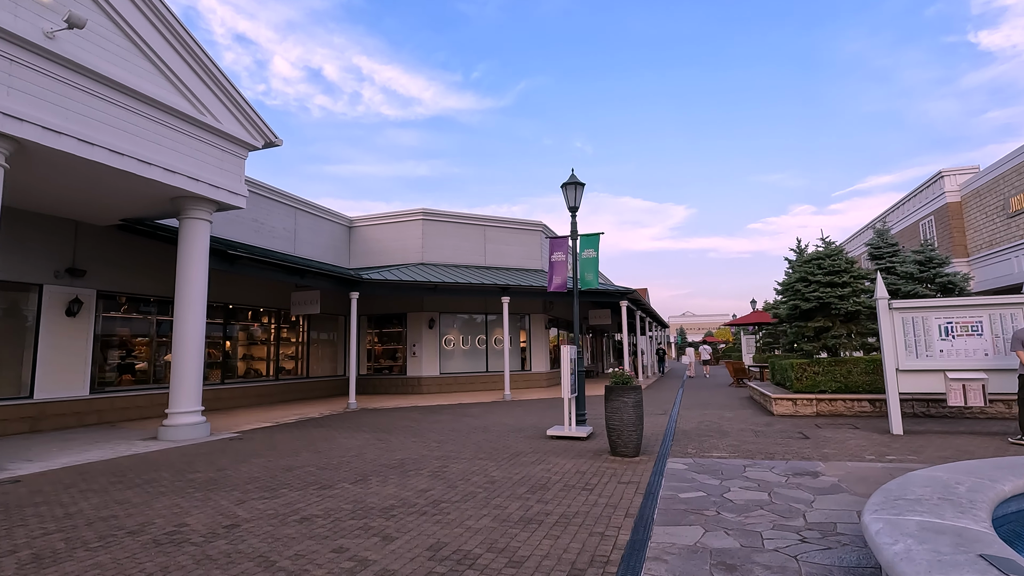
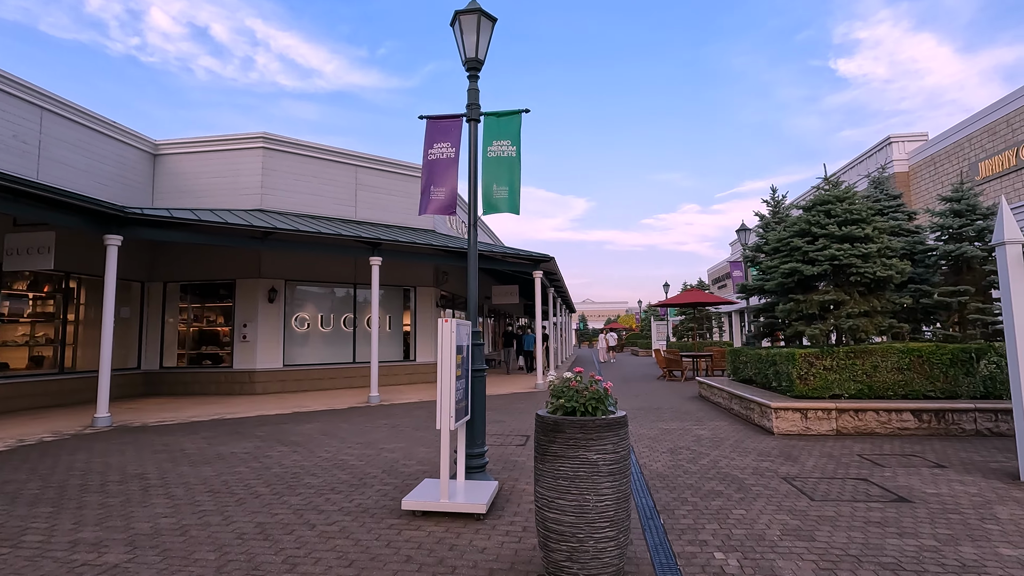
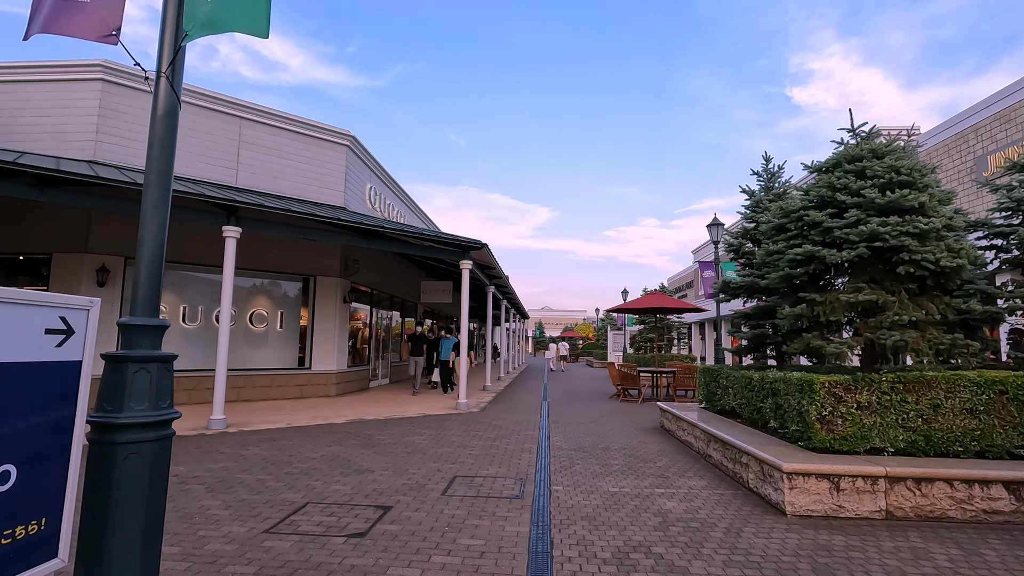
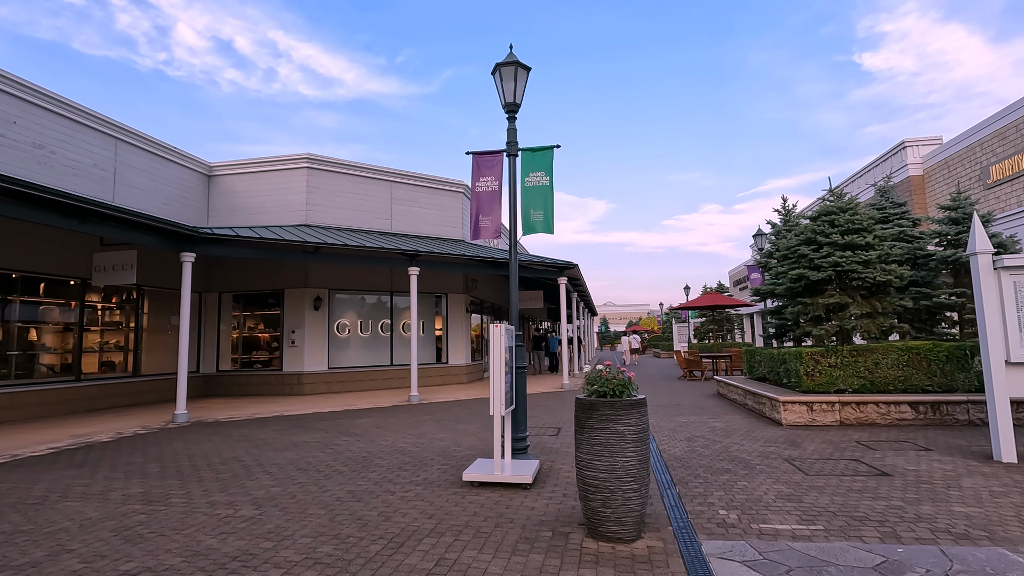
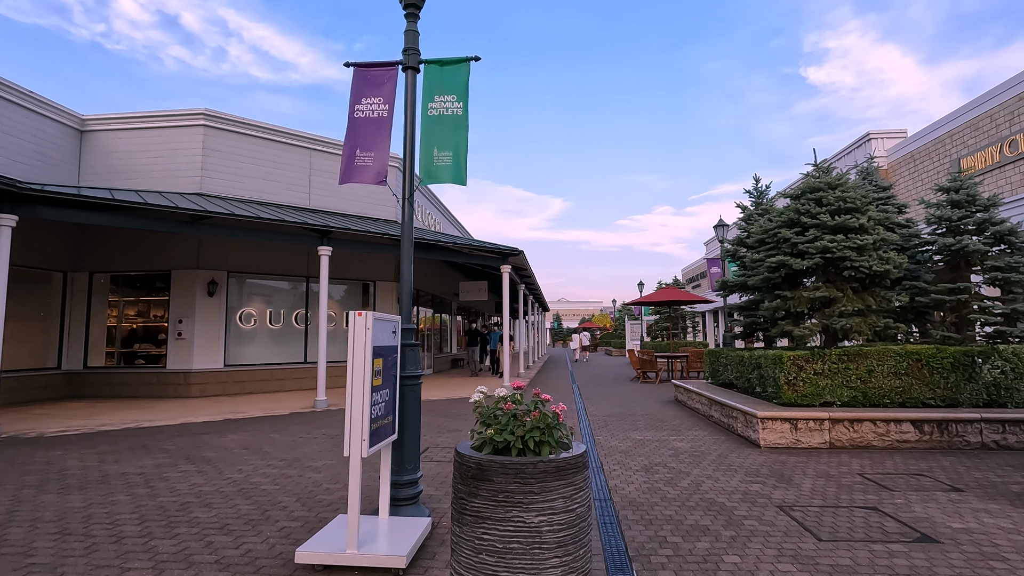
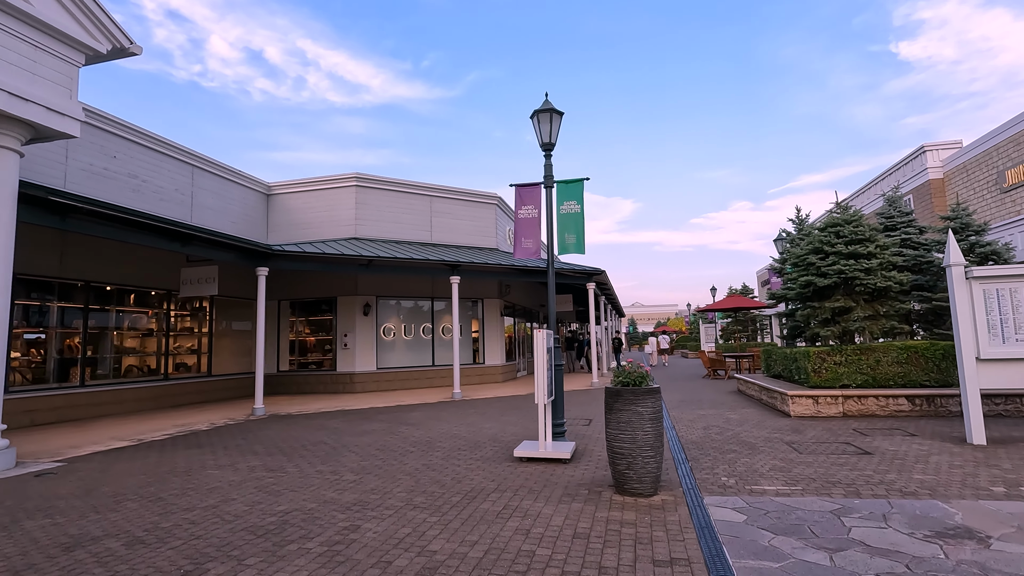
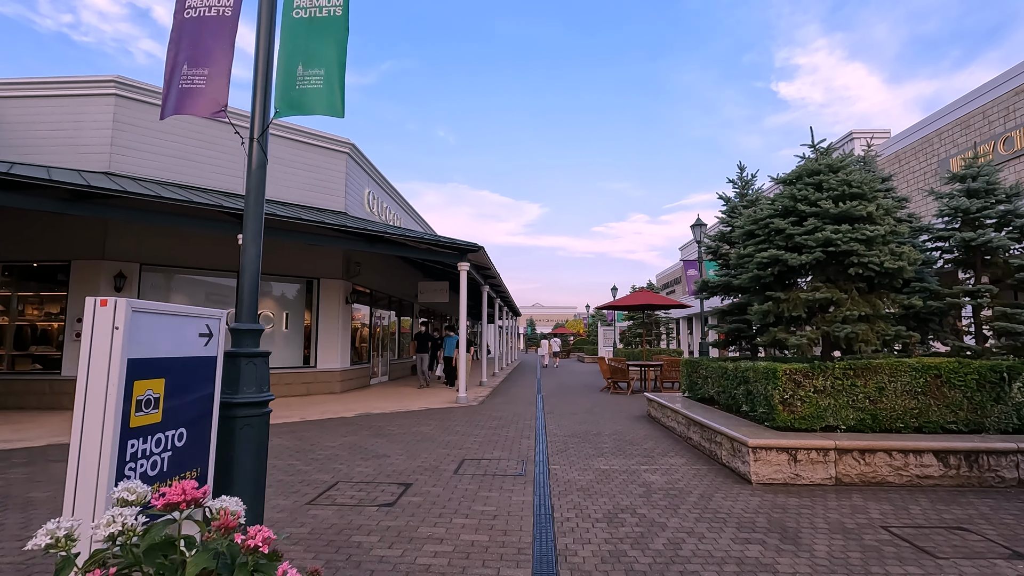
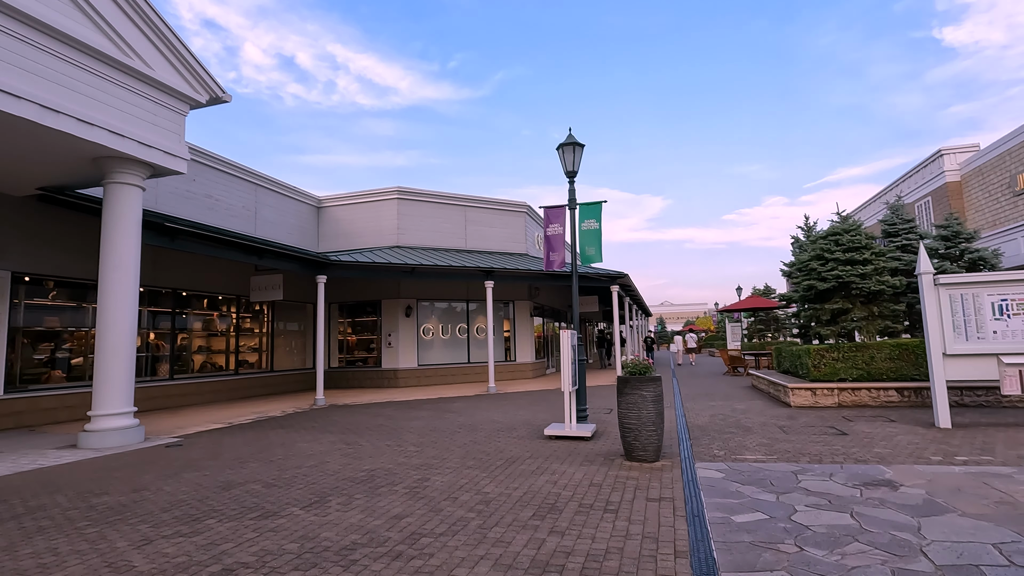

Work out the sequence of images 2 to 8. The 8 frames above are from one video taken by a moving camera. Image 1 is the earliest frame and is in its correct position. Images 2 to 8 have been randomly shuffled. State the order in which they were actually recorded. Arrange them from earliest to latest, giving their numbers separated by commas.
8, 6, 4, 2, 5, 7, 3
